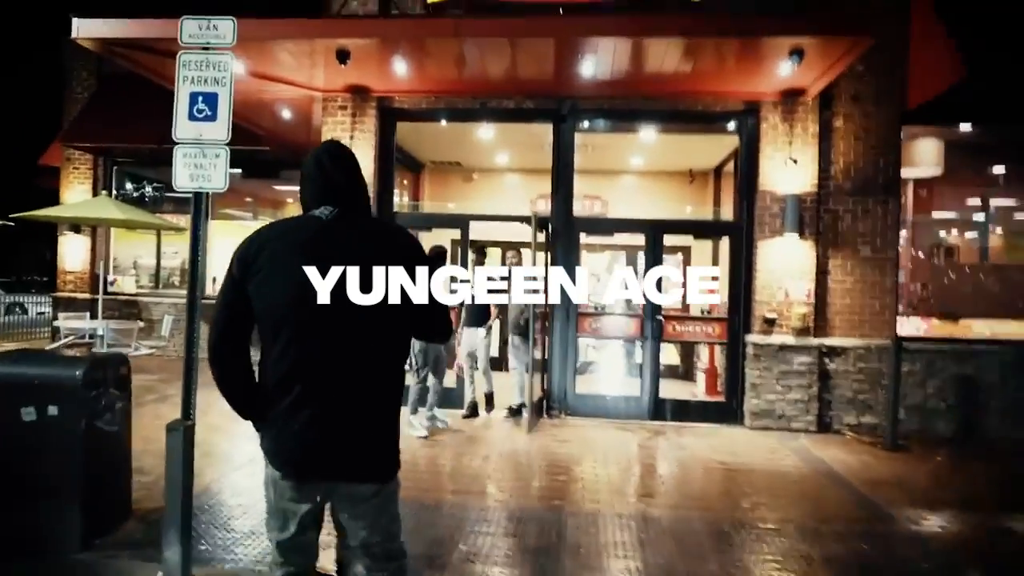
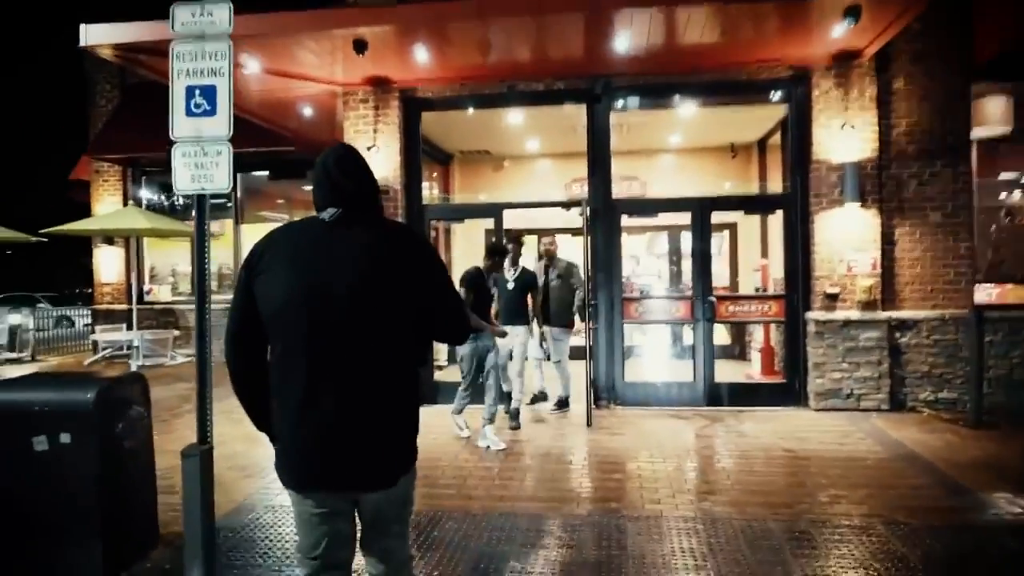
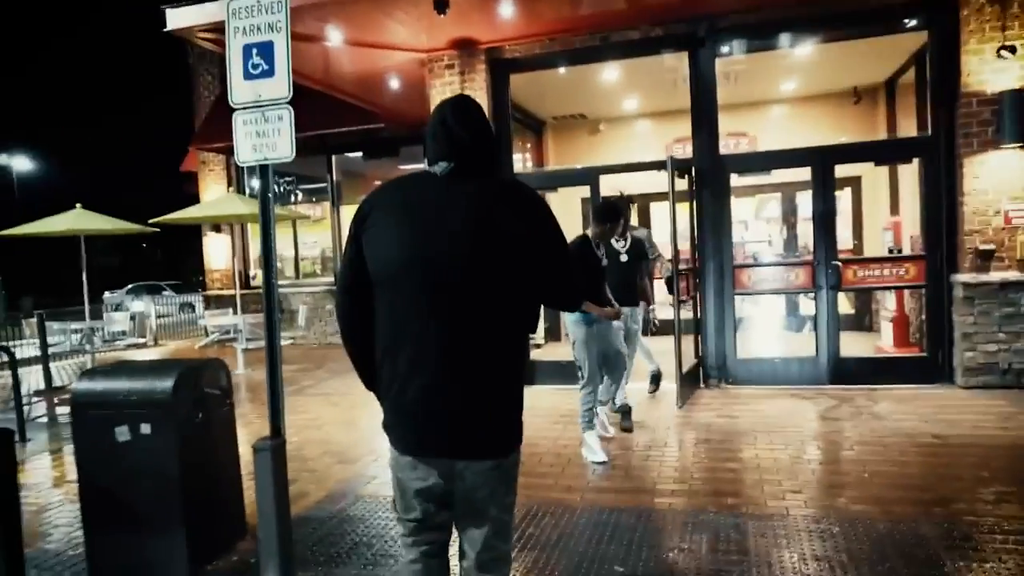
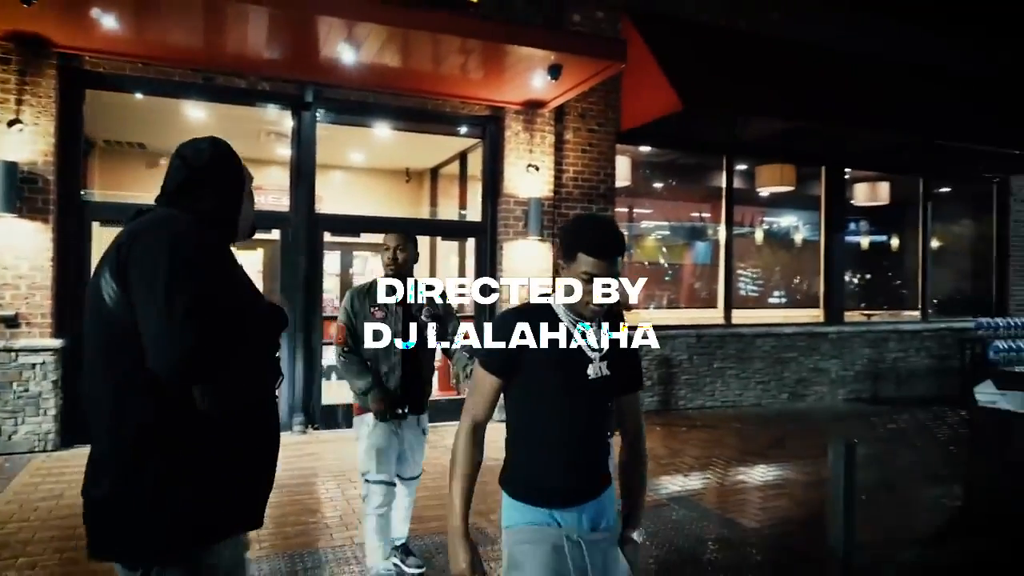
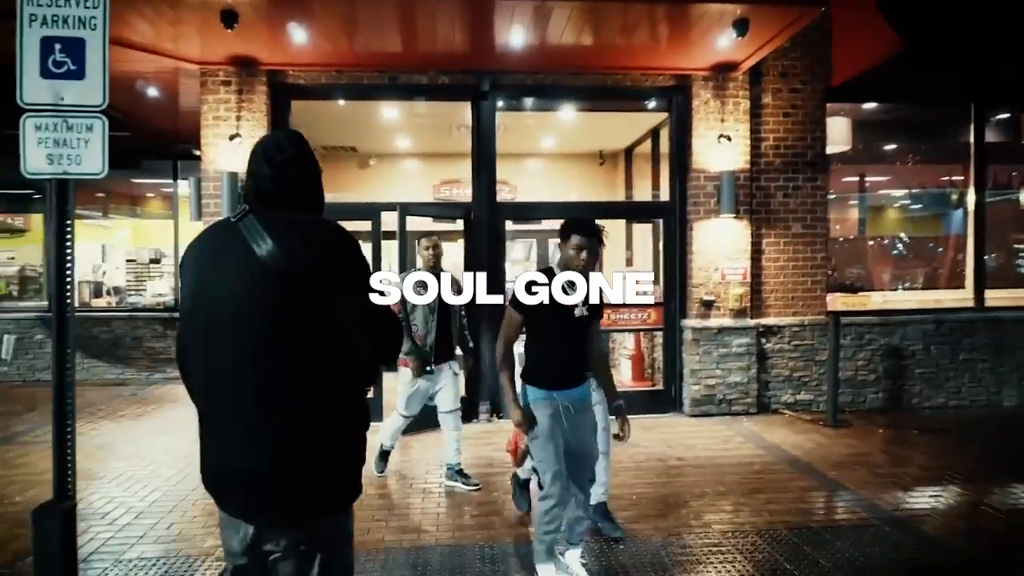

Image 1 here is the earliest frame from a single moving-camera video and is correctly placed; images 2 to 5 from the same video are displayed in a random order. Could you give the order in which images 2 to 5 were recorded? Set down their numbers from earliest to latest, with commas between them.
2, 3, 5, 4
